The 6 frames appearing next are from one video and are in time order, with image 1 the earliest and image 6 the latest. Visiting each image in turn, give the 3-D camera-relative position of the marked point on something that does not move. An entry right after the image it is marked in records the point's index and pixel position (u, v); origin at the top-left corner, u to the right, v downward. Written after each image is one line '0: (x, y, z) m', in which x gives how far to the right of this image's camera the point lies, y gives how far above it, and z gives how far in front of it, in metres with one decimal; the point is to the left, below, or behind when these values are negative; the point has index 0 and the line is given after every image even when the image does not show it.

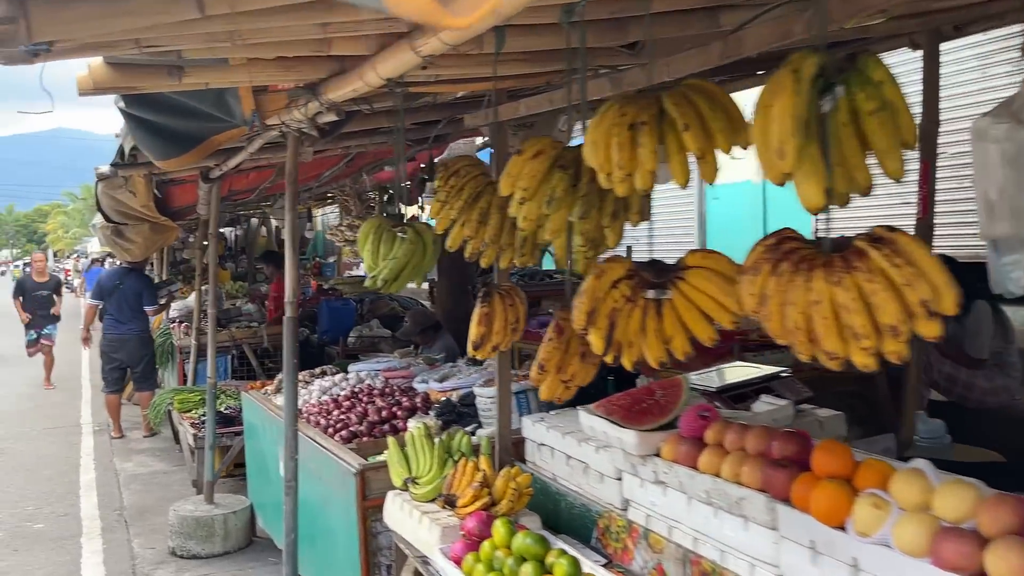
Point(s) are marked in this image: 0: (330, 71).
0: (-0.5, +0.5, +2.1) m
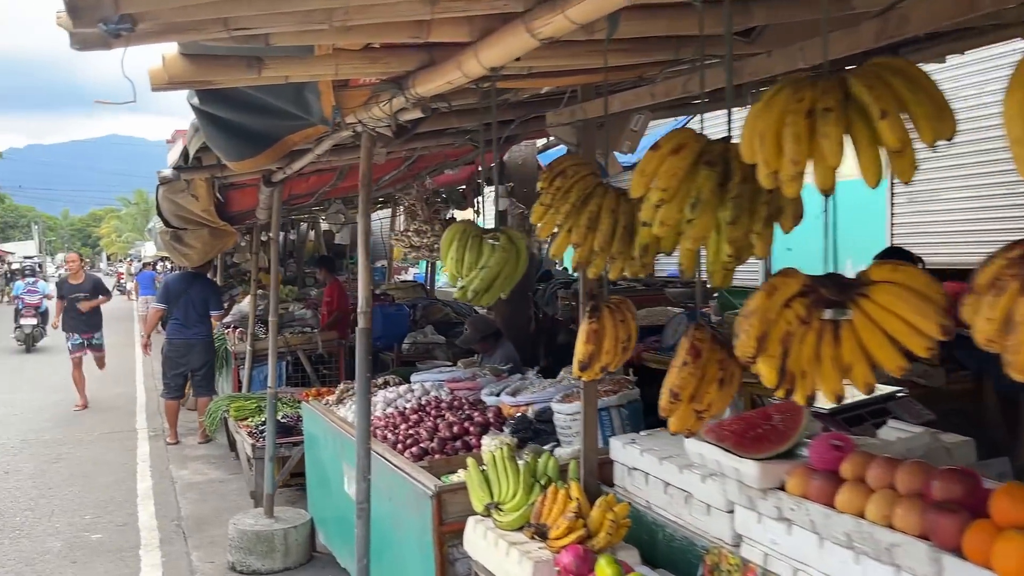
0: (-0.2, +0.5, +1.9) m
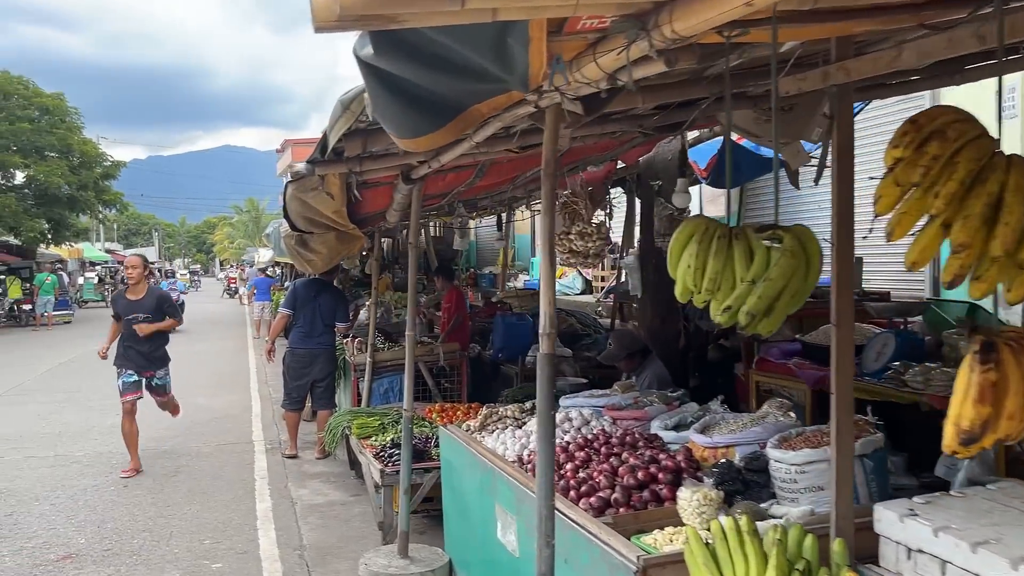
0: (+0.3, +0.5, +1.4) m
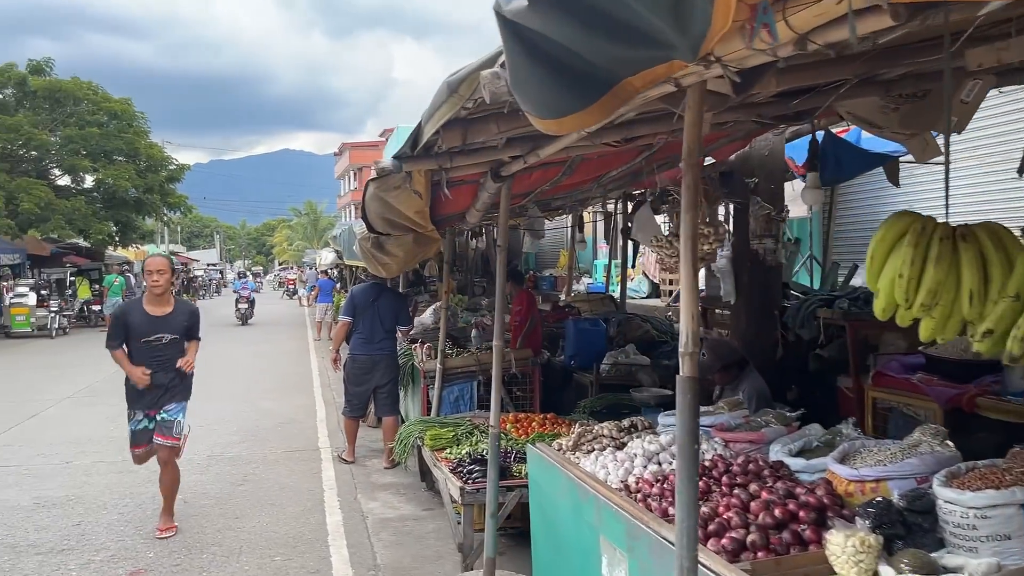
0: (+0.5, +0.5, +1.0) m
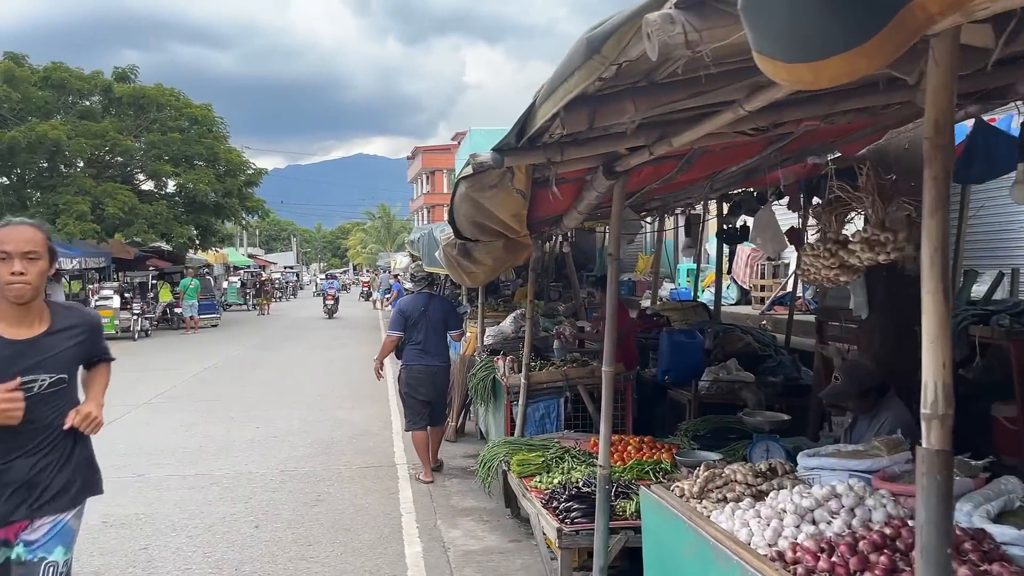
0: (+0.7, +0.4, +0.5) m
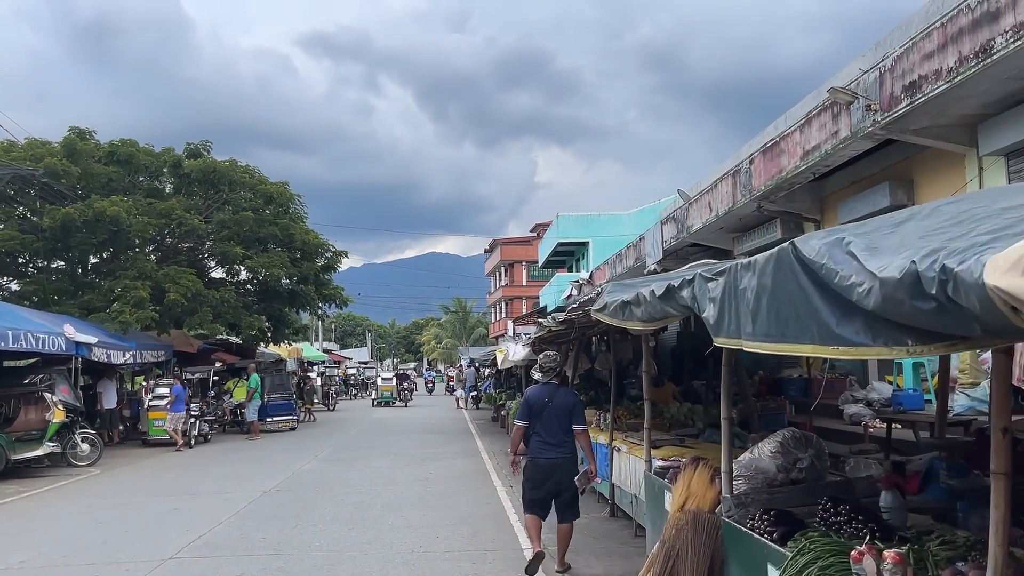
0: (+1.5, +0.7, -3.0) m
